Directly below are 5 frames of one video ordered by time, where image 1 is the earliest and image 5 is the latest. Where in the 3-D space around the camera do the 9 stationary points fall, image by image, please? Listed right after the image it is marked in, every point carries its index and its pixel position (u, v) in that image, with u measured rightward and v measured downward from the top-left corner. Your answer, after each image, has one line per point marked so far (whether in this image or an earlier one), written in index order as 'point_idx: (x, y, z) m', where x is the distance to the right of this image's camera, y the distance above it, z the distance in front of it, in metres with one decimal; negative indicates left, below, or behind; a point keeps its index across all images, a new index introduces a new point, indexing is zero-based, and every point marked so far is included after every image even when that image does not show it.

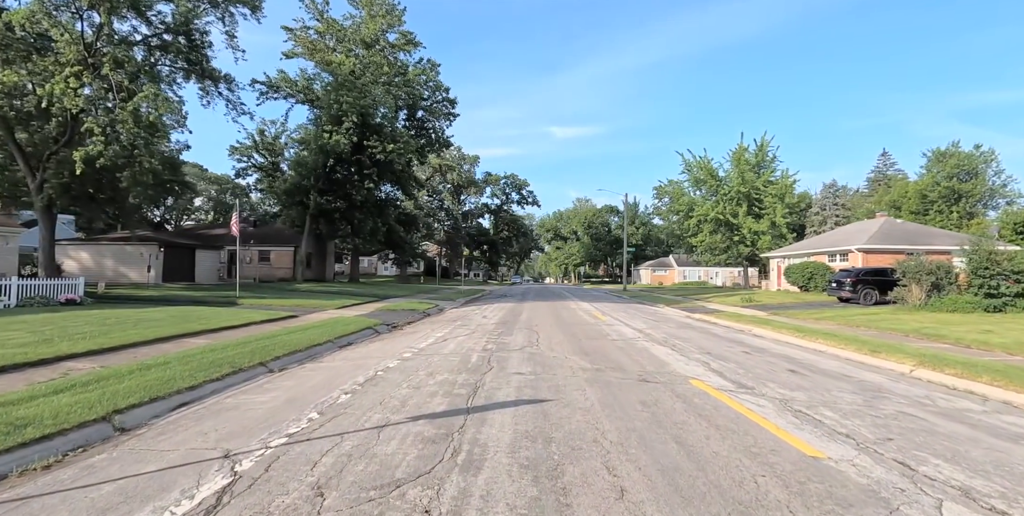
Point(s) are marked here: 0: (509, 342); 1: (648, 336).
0: (-0.1, -1.9, +11.6) m
1: (+3.4, -2.0, +13.2) m
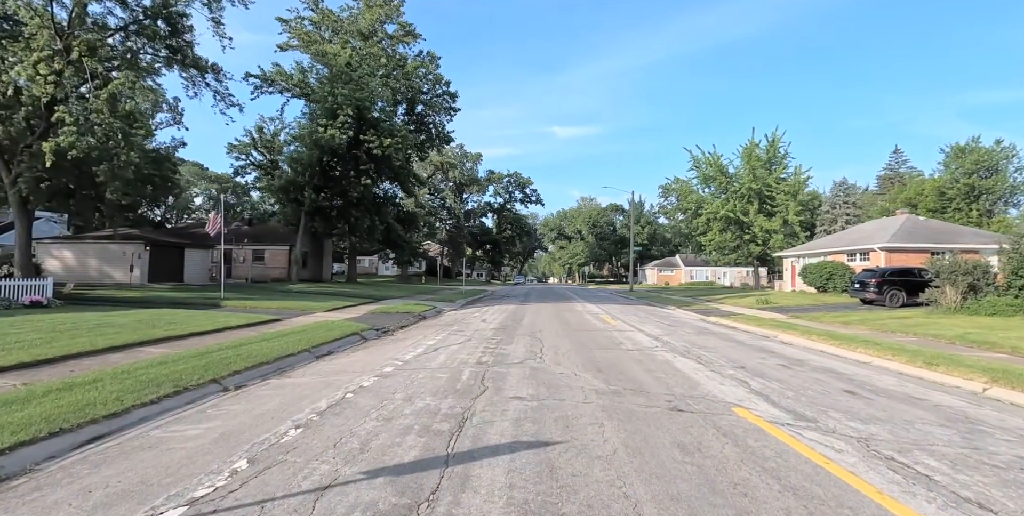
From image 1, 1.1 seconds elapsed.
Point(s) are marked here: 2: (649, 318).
0: (-0.1, -1.8, +10.0) m
1: (+3.4, -1.9, +11.7) m
2: (+5.1, -2.2, +19.7) m
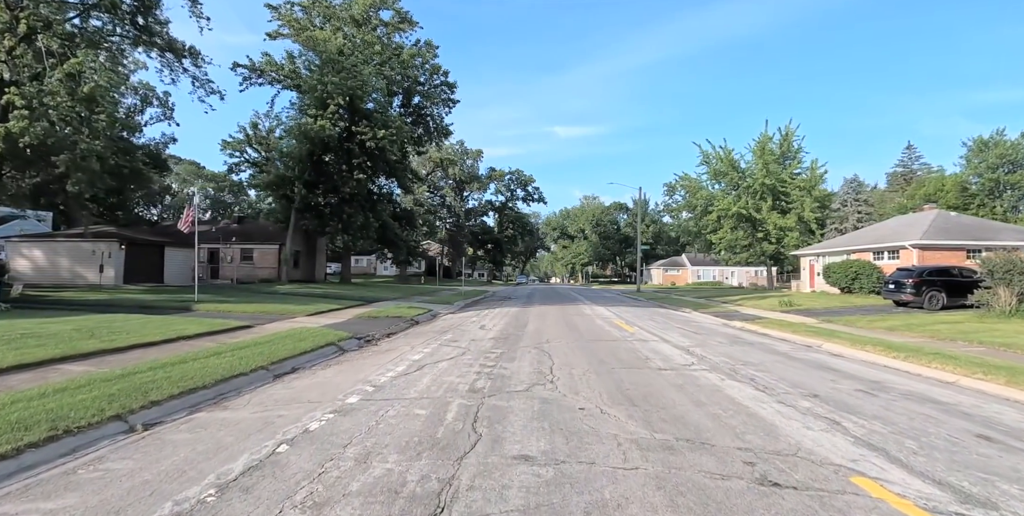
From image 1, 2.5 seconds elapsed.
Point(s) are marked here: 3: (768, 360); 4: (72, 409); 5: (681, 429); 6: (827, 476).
0: (0.0, -1.8, +7.9) m
1: (+3.5, -1.9, +9.5) m
2: (+5.2, -2.2, +17.6) m
3: (+4.9, -2.0, +10.0) m
4: (-5.3, -1.8, +6.3) m
5: (+1.6, -1.7, +5.2) m
6: (+2.5, -1.7, +4.2) m
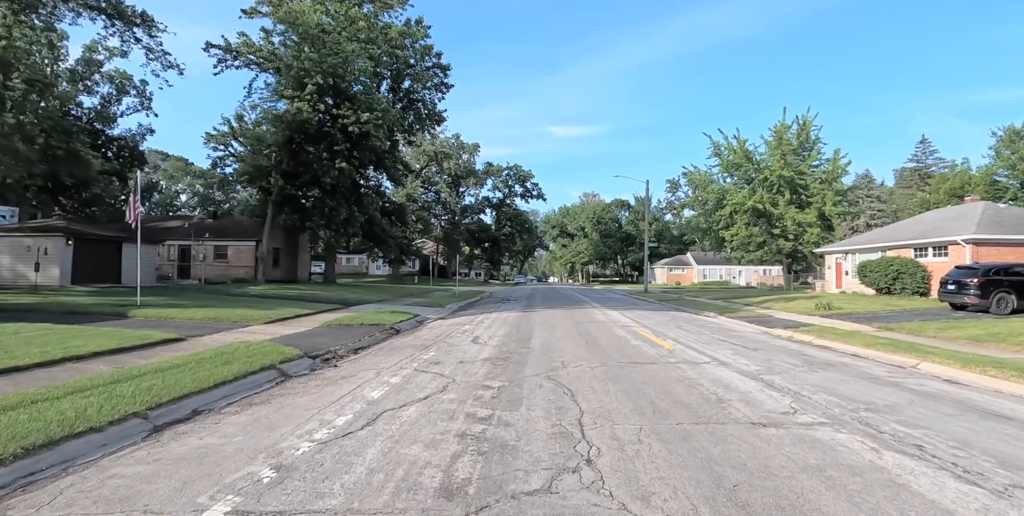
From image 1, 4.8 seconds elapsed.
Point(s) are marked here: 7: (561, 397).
0: (0.0, -1.6, +4.7) m
1: (+3.5, -1.7, +6.3) m
2: (+5.2, -2.0, +14.4) m
3: (+4.9, -1.8, +6.8) m
4: (-5.2, -1.7, +3.1) m
5: (+1.7, -1.5, +1.9) m
6: (+2.6, -1.6, +1.0) m
7: (+0.6, -1.7, +6.3) m
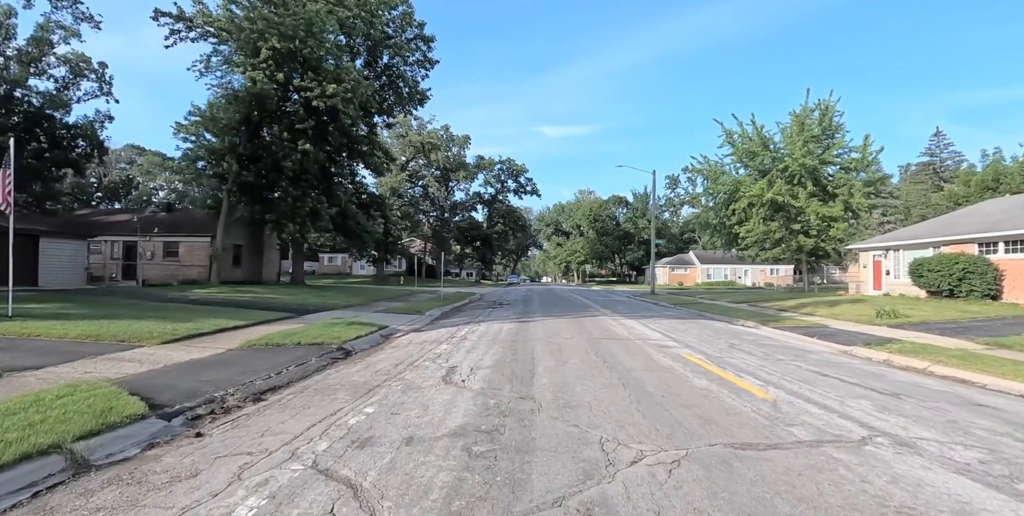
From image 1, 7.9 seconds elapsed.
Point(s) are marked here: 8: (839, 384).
0: (0.0, -1.5, +0.4) m
1: (+3.5, -1.6, +2.1) m
2: (+5.1, -1.9, +10.2) m
3: (+4.9, -1.7, +2.6) m
4: (-5.2, -1.6, -1.3) m
5: (+1.7, -1.4, -2.3) m
6: (+2.6, -1.5, -3.3) m
7: (+0.6, -1.5, +2.1) m
8: (+4.7, -1.8, +7.6) m
